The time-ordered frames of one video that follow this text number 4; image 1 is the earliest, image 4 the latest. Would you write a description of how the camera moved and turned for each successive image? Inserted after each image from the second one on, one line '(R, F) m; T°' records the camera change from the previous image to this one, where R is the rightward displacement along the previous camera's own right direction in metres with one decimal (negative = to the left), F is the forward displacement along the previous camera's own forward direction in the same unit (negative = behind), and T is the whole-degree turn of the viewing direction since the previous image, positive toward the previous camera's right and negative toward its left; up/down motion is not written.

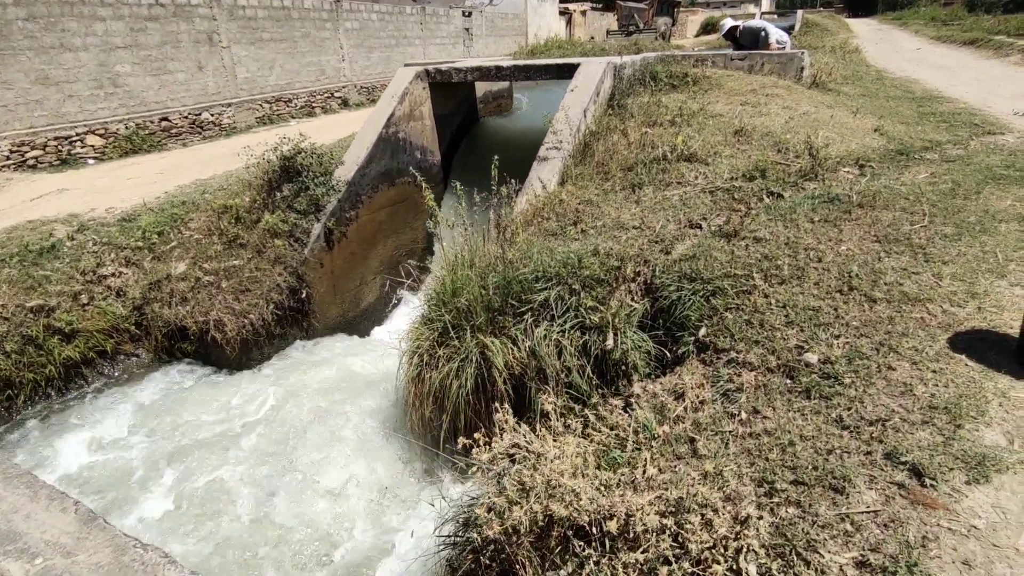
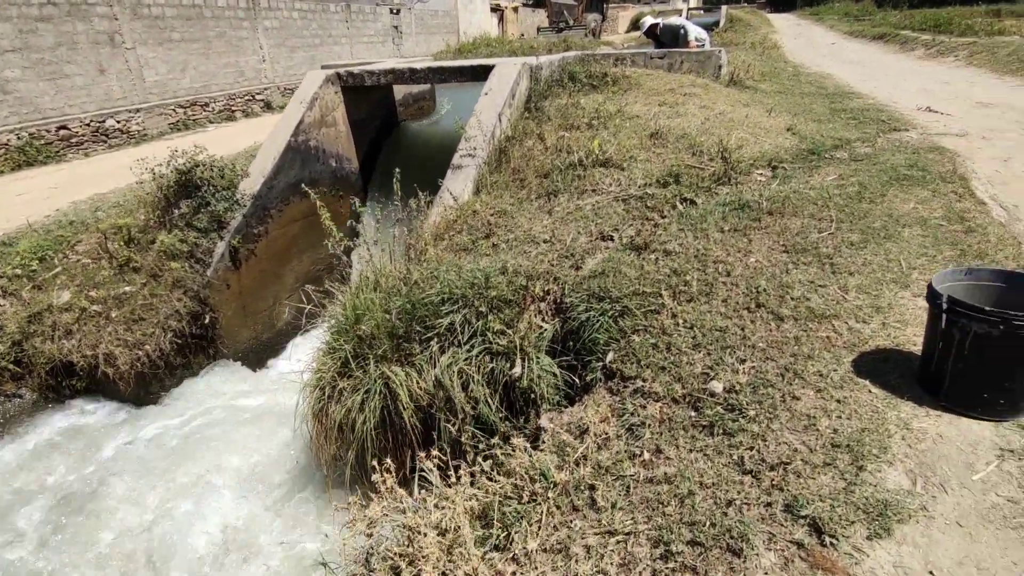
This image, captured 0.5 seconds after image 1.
(+0.2, +0.2) m; +5°
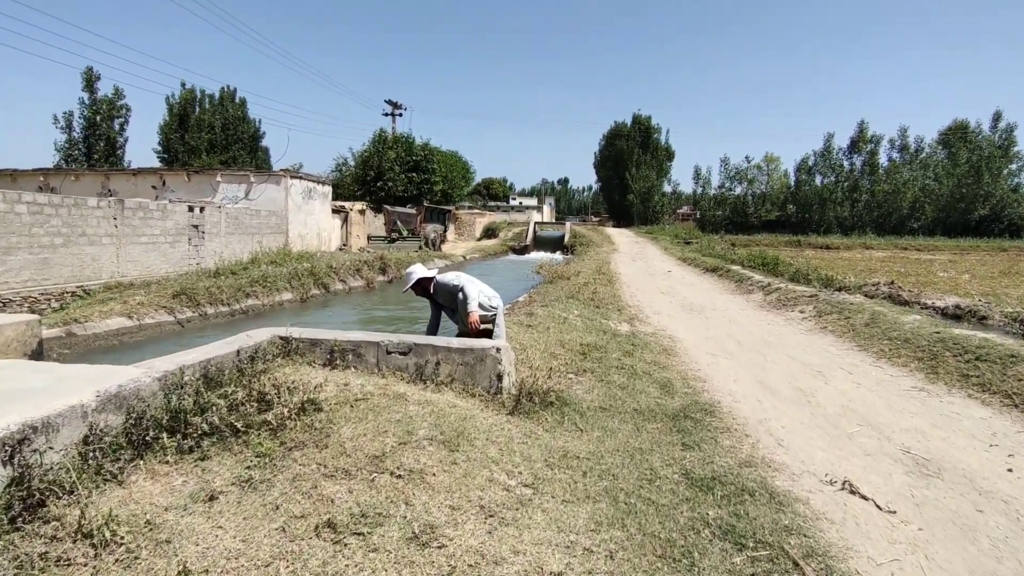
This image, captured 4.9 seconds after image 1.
(+1.4, +2.7) m; +13°
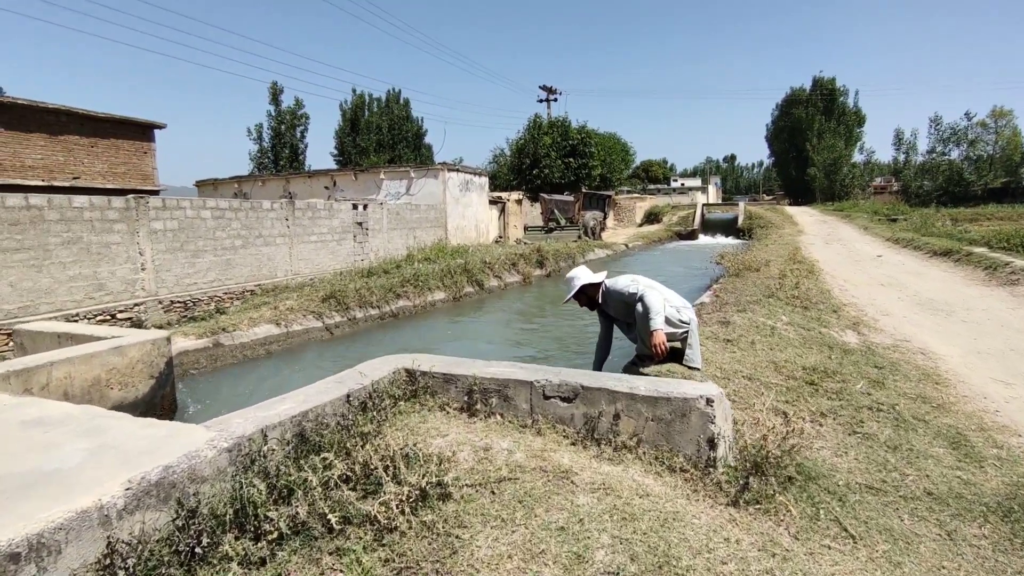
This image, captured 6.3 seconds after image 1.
(-0.2, +1.1) m; -15°
